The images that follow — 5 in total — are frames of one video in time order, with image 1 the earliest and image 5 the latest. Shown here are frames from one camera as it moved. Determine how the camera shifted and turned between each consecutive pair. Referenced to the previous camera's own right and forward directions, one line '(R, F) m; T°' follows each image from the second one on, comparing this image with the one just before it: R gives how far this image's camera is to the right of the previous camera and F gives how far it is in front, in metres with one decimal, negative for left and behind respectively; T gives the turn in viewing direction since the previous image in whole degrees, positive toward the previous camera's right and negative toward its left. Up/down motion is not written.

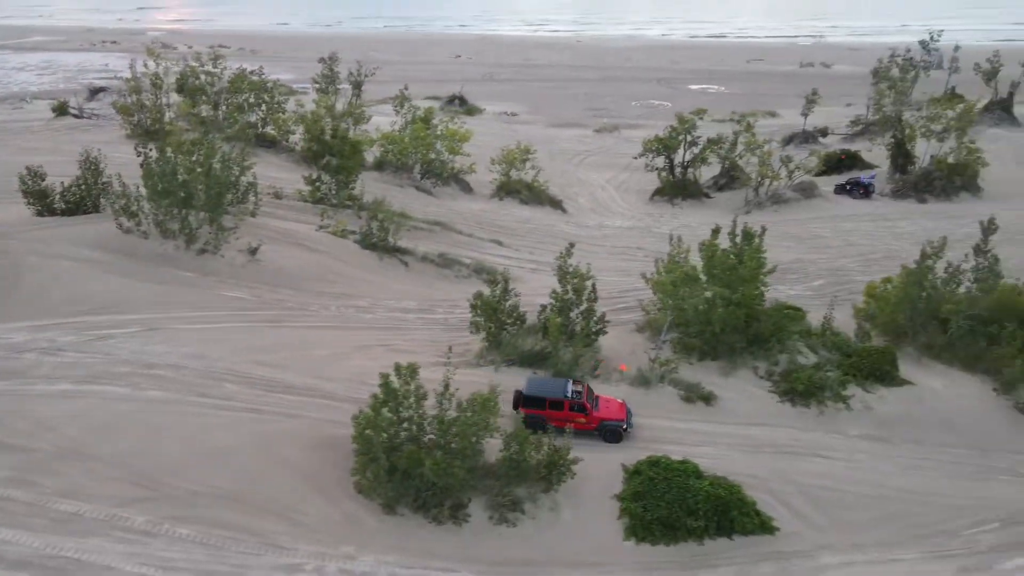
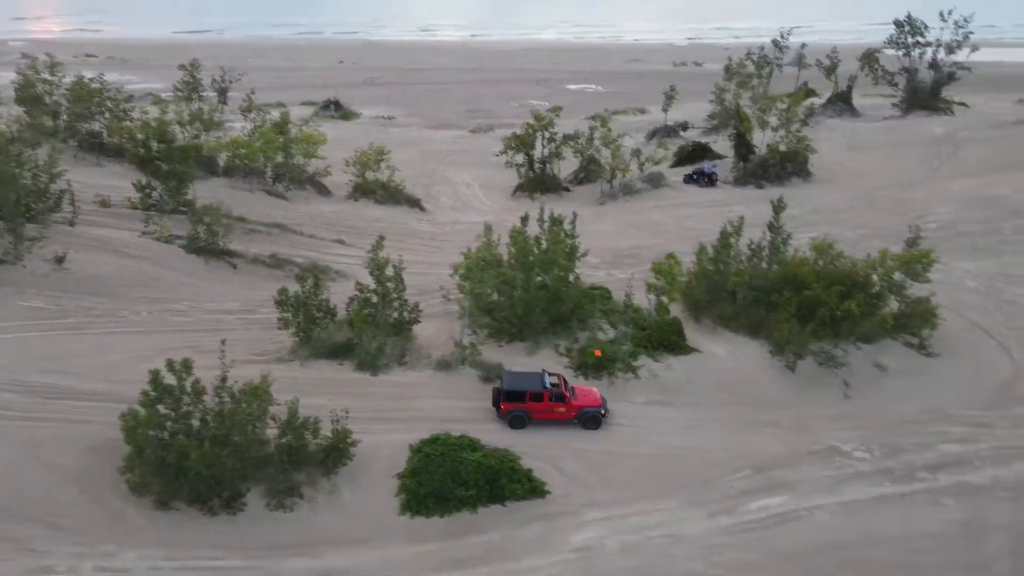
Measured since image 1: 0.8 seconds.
(+2.2, -0.5) m; +7°
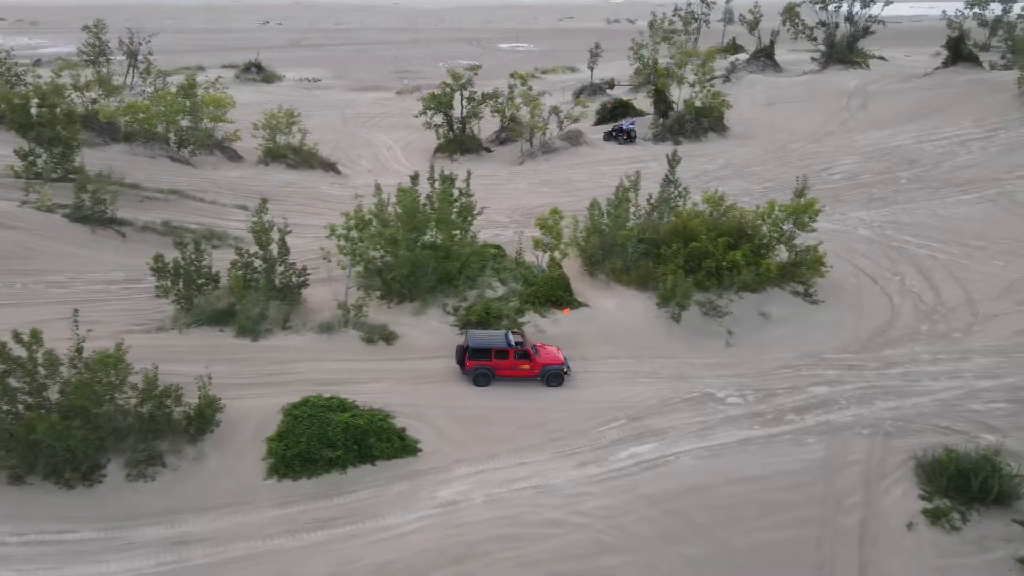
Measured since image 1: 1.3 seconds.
(+1.3, 0.0) m; +4°
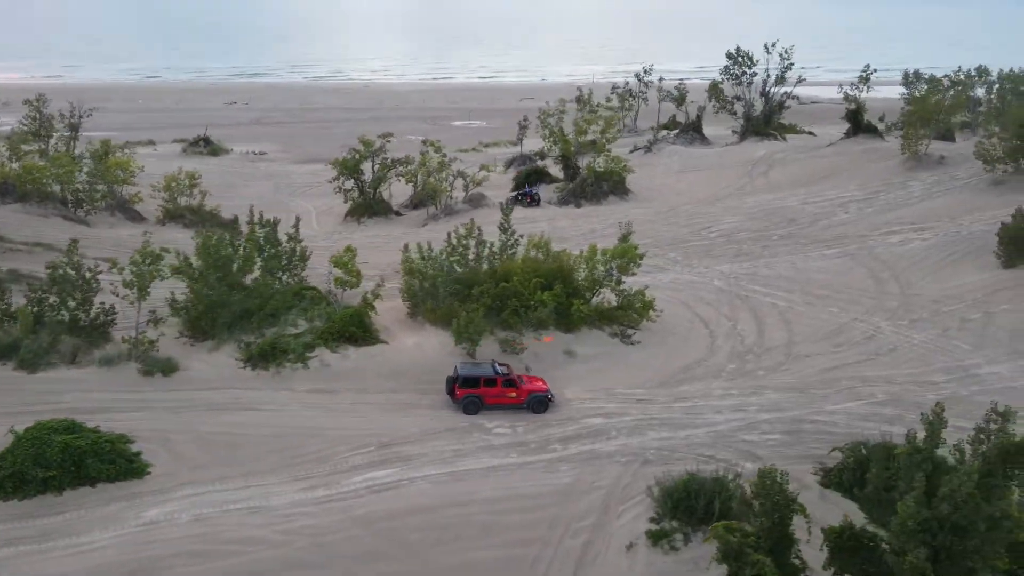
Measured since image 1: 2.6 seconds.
(+4.2, -0.2) m; +1°
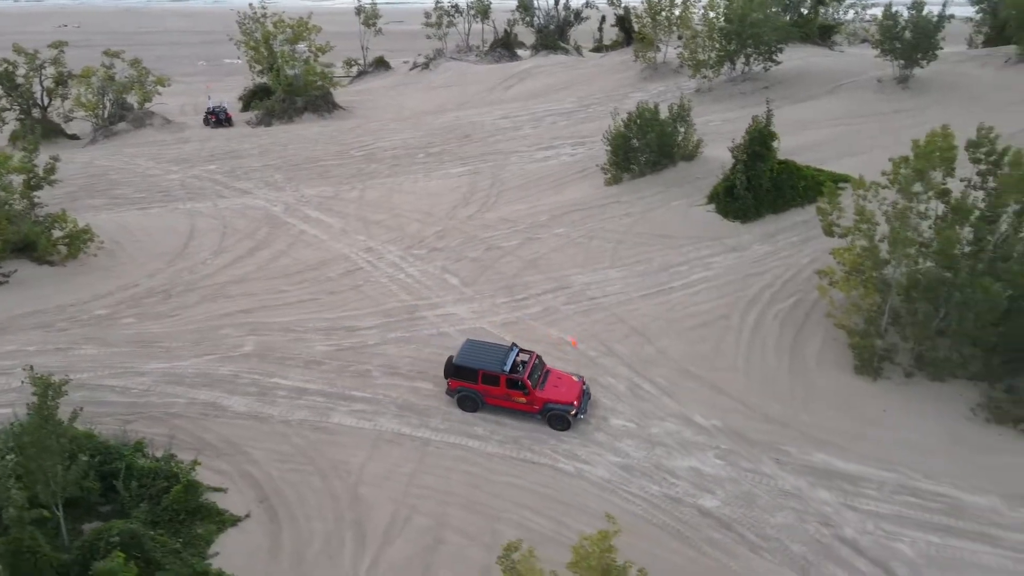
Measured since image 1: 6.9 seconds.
(+11.6, +3.9) m; +3°
